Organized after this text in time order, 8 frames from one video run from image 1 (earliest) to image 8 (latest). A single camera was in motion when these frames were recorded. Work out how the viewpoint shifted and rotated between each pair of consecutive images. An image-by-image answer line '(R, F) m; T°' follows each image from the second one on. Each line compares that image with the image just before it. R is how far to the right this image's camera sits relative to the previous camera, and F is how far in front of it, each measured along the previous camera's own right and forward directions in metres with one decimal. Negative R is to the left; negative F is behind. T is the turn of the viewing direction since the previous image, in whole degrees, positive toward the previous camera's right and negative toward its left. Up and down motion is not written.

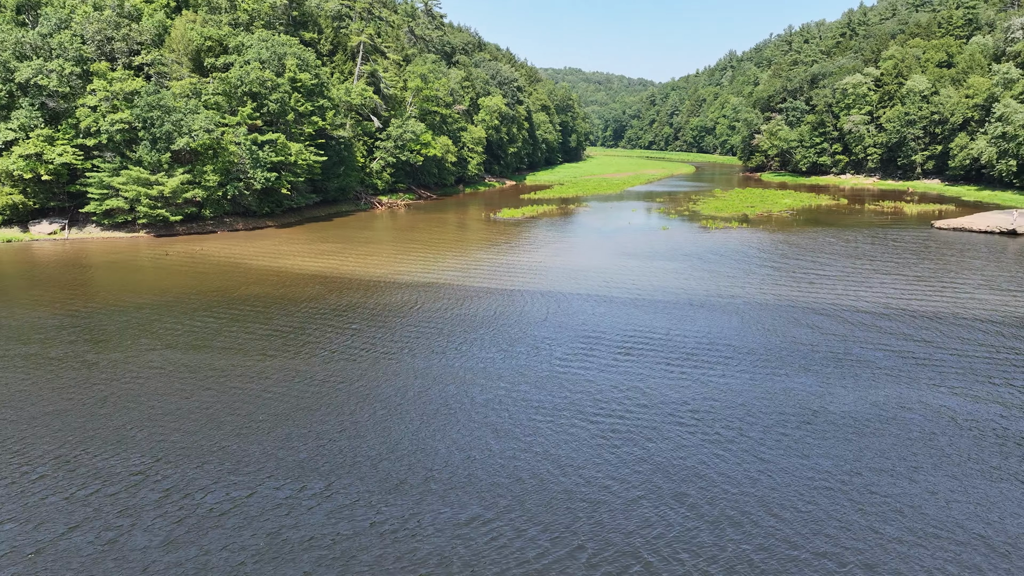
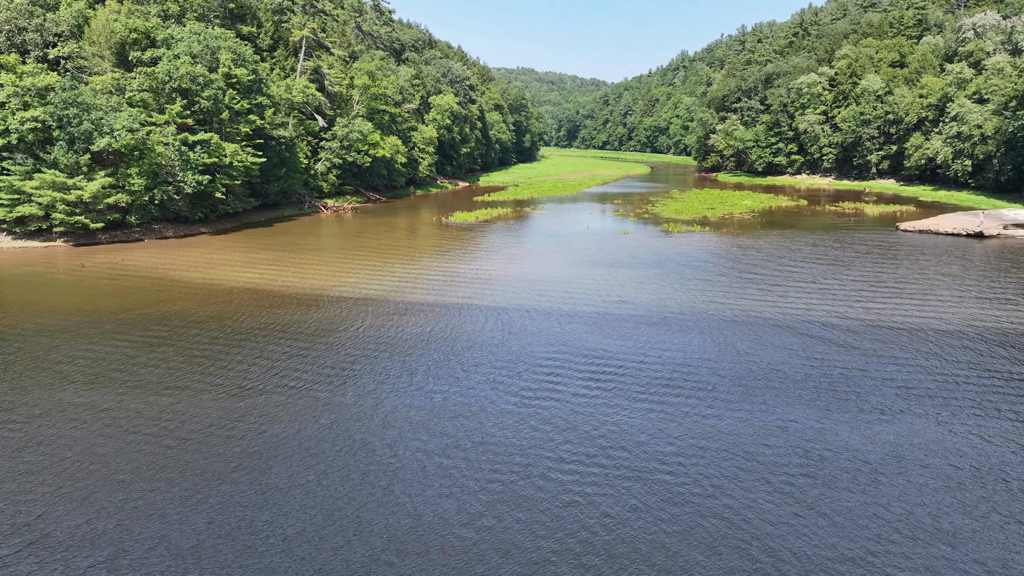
(0.0, +2.0) m; +3°
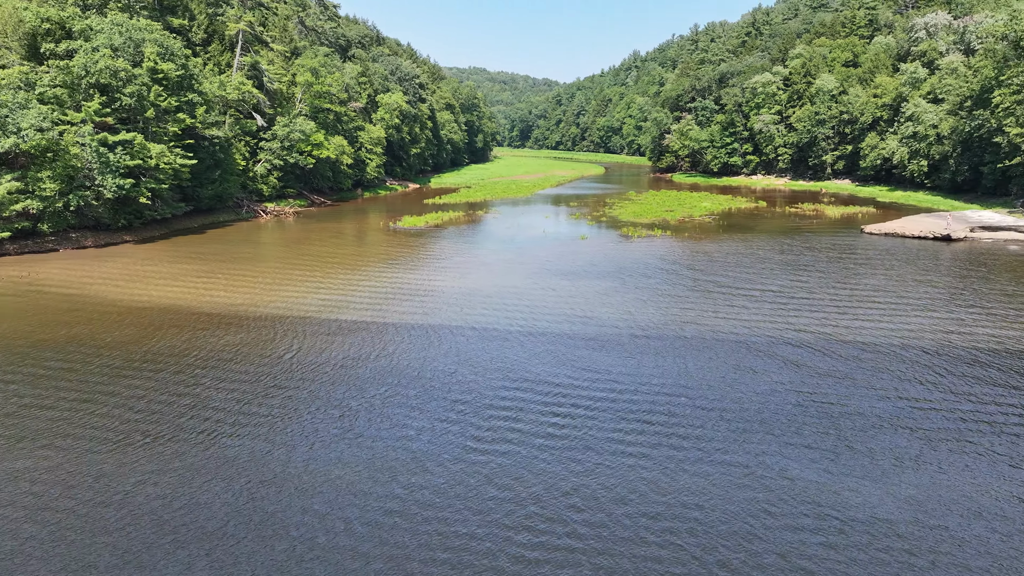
(0.0, +2.0) m; +3°
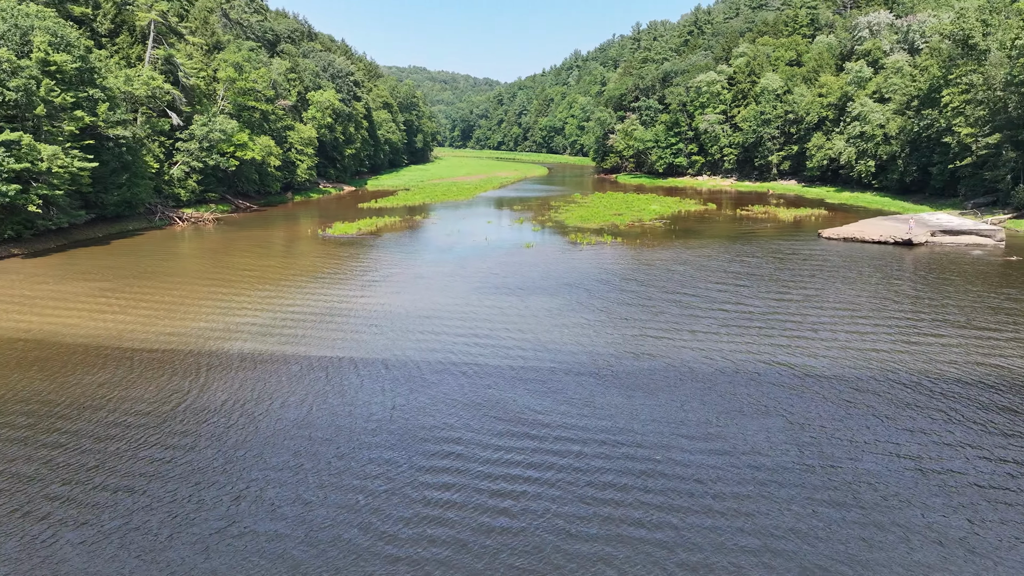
(+0.1, +2.5) m; +4°
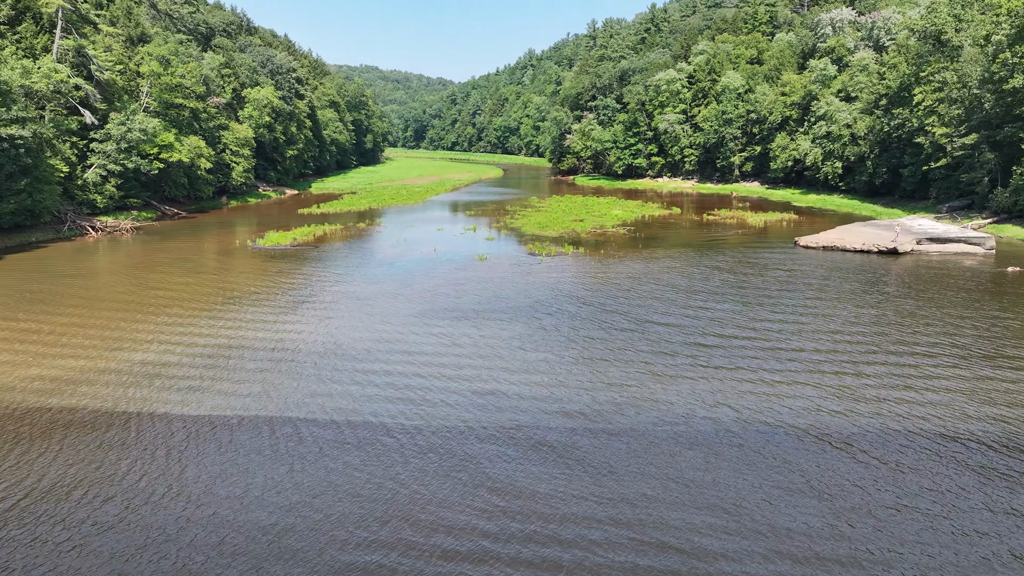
(+0.1, +3.0) m; +3°
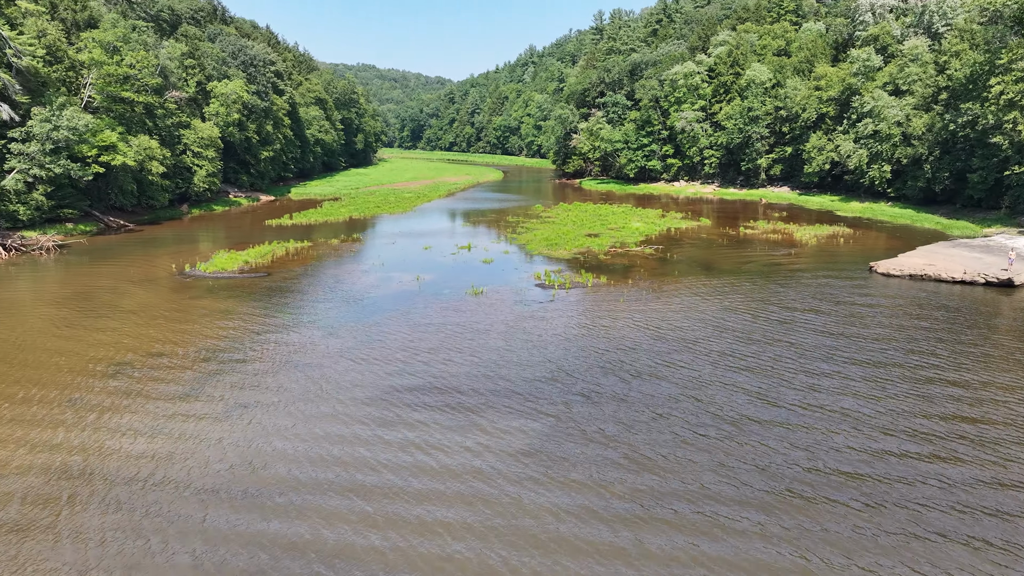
(-0.2, +6.1) m; 0°
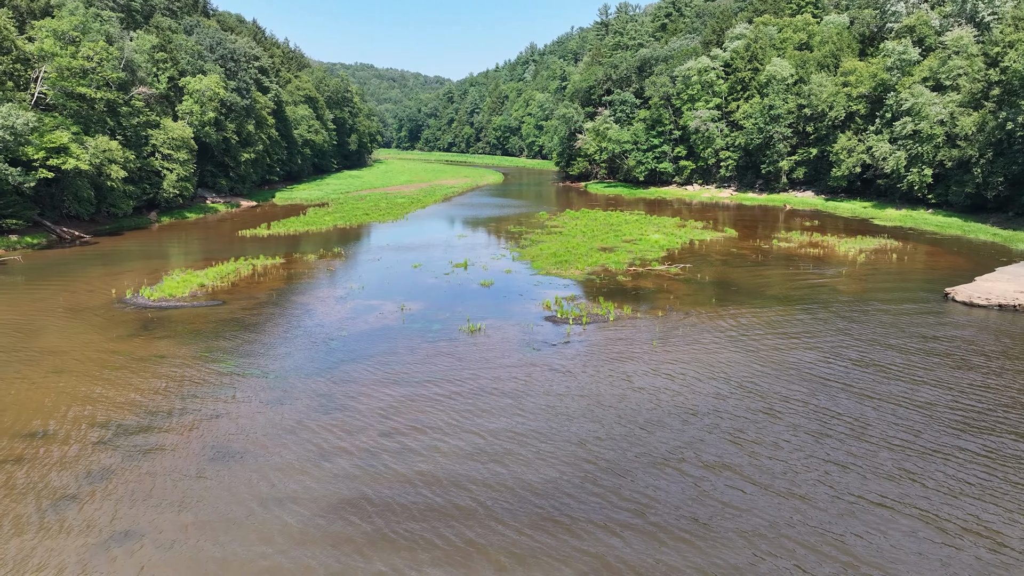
(-0.1, +4.0) m; 0°
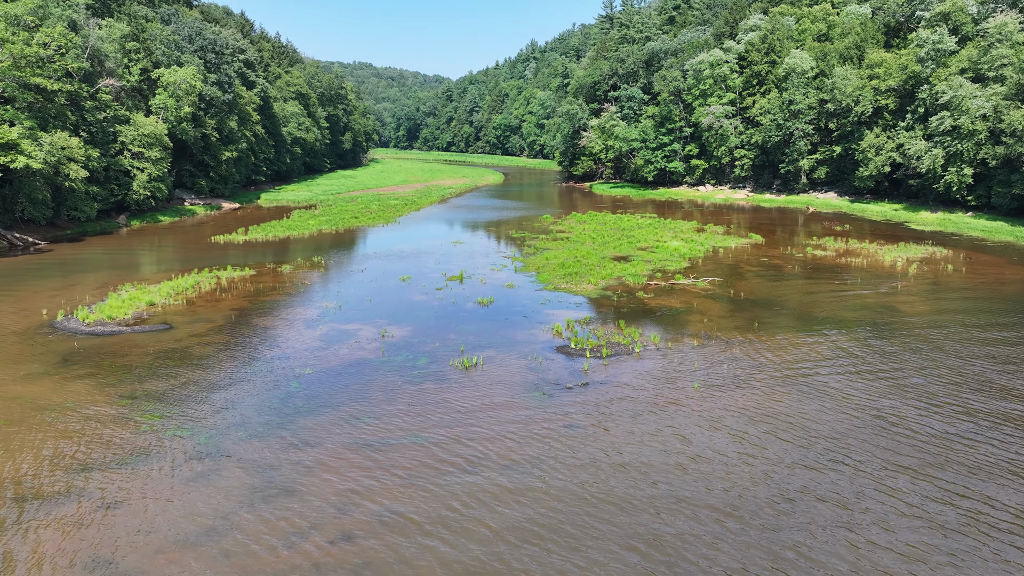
(-0.1, +3.3) m; 0°
